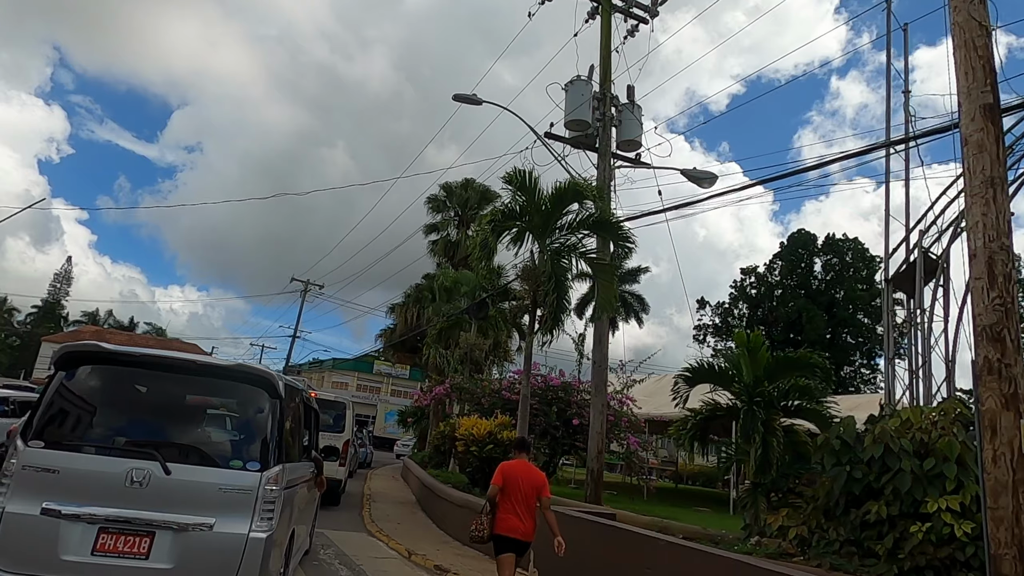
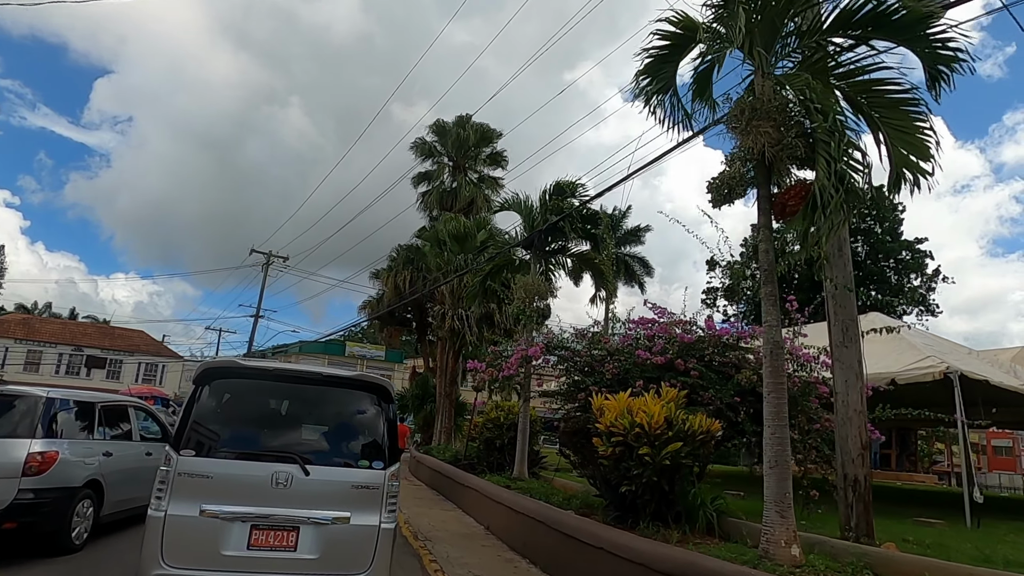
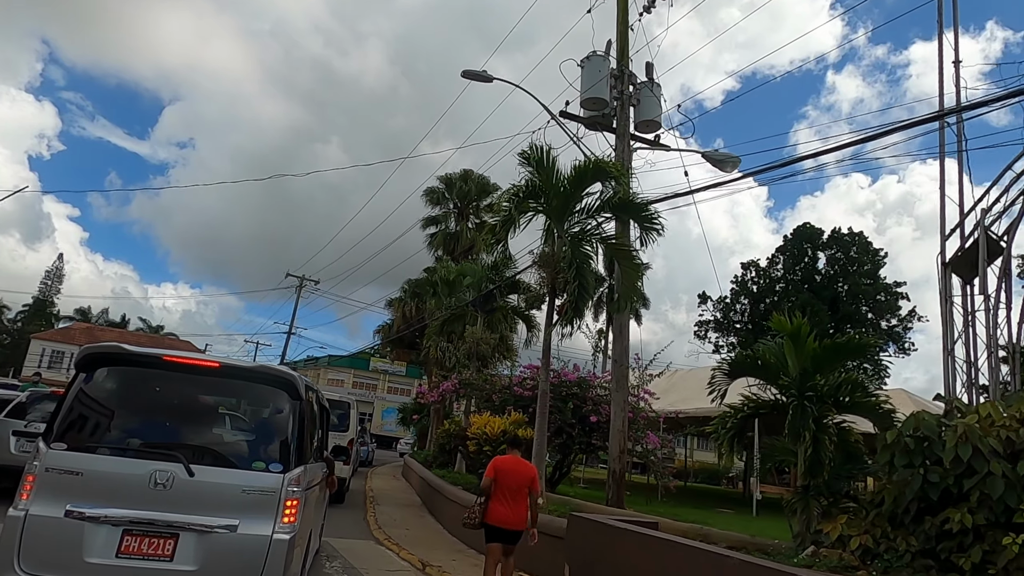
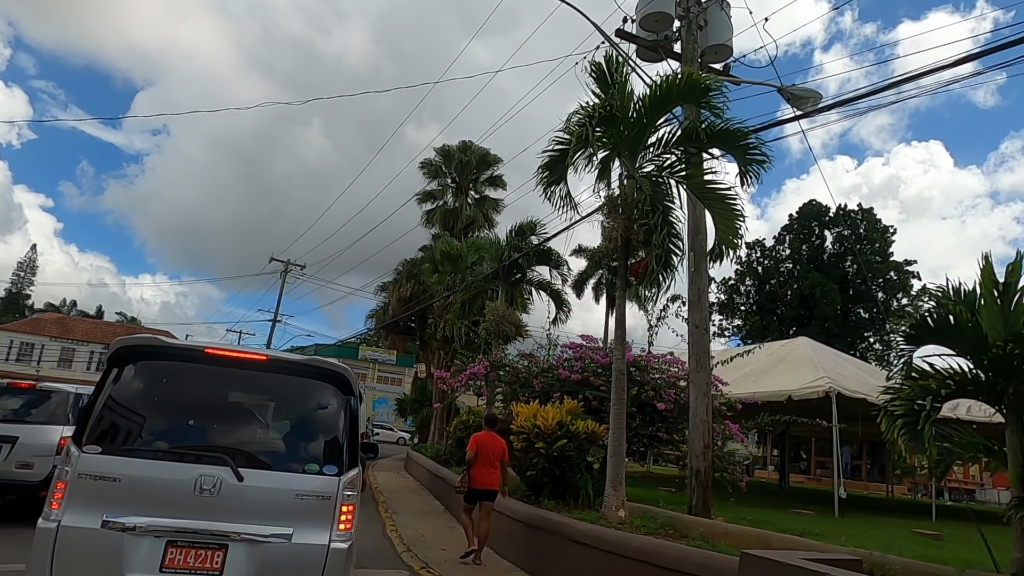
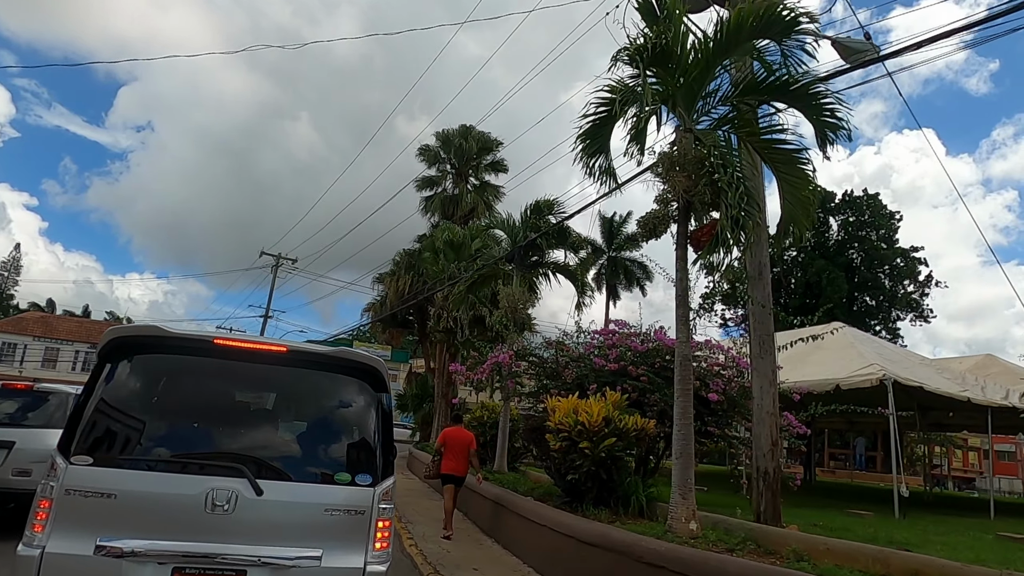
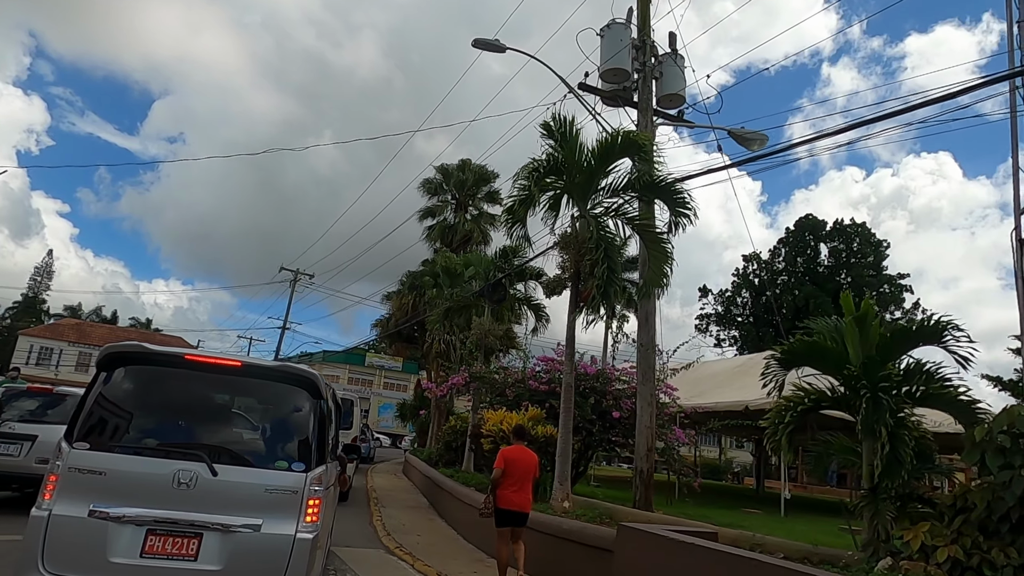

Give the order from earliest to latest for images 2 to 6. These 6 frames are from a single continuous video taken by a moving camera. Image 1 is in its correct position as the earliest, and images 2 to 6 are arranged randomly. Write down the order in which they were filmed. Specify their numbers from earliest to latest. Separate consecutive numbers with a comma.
3, 6, 4, 5, 2
